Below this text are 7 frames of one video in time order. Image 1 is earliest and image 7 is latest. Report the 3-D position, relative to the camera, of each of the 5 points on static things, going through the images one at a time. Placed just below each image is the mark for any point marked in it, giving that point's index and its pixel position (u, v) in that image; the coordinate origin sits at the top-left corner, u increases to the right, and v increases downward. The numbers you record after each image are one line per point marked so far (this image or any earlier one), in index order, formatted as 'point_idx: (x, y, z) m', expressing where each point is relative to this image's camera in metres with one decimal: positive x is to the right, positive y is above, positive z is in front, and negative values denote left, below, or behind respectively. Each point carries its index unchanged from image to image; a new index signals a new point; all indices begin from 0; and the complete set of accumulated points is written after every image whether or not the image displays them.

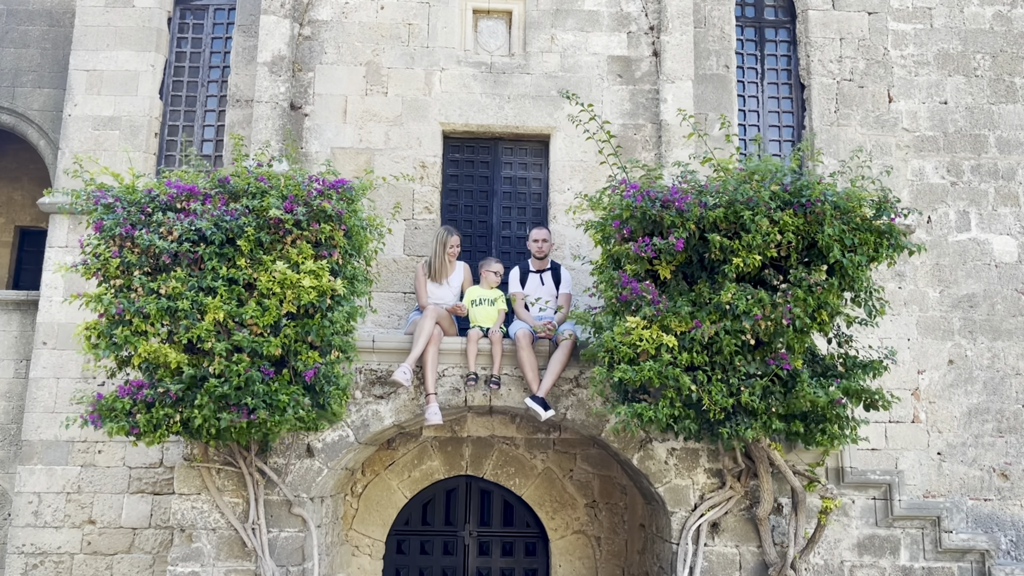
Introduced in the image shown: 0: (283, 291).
0: (-1.4, 0.0, +5.5) m
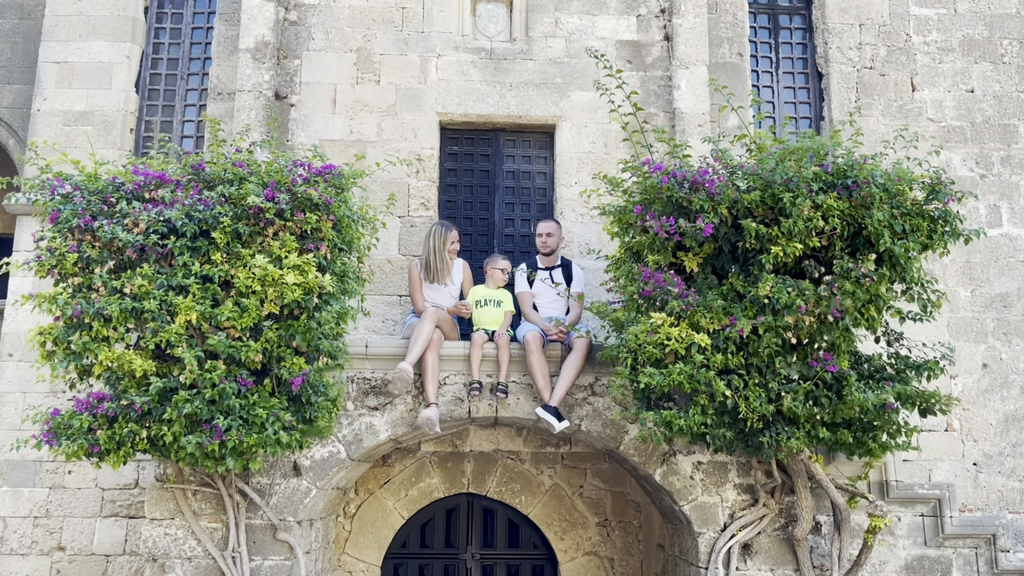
0: (-1.4, 0.0, +4.9) m
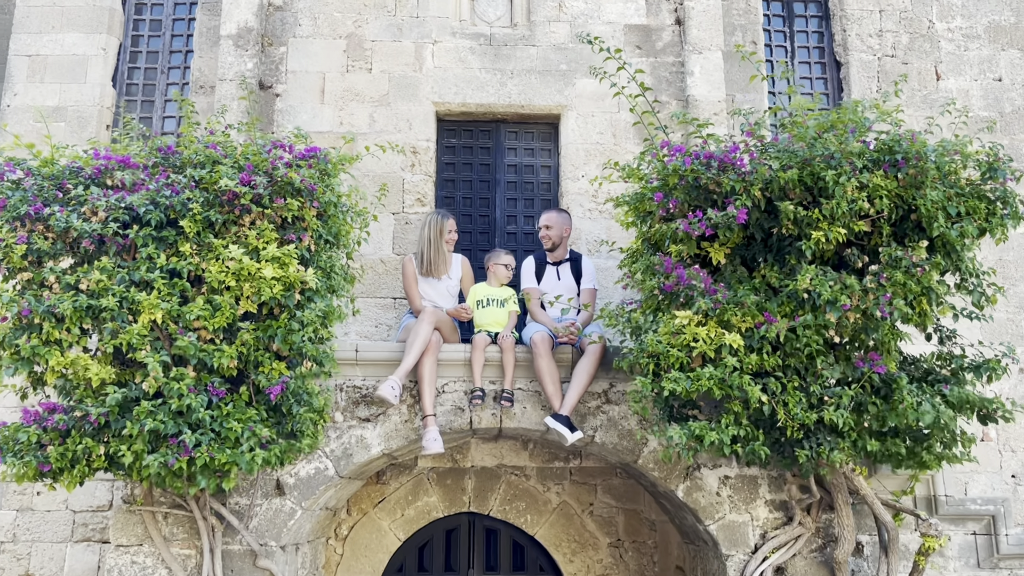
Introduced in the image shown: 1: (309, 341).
0: (-1.3, 0.0, +4.3) m
1: (-1.0, -0.3, +4.5) m
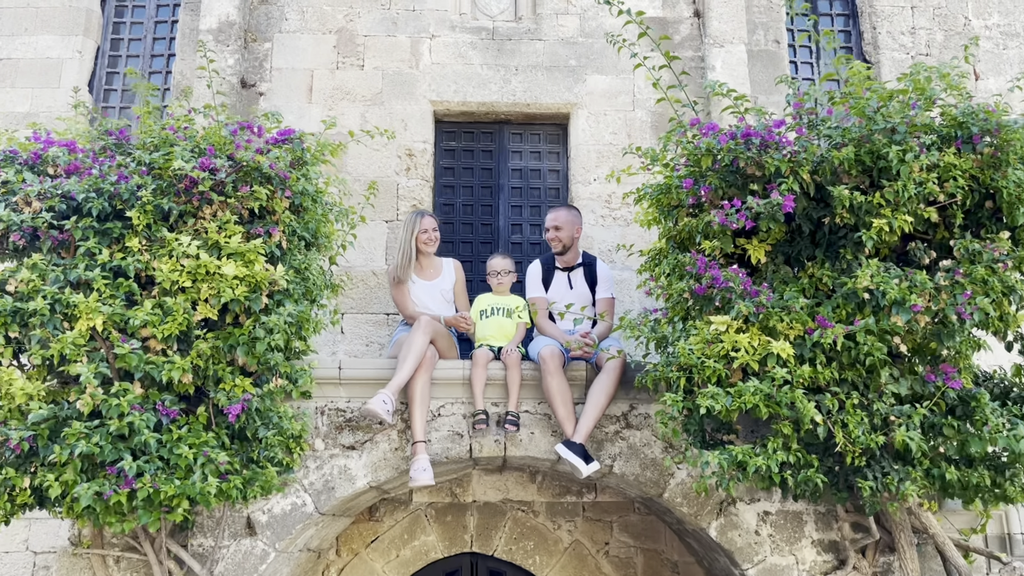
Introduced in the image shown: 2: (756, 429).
0: (-1.3, 0.0, +3.7) m
1: (-1.0, -0.3, +3.8) m
2: (+1.1, -0.7, +4.2) m
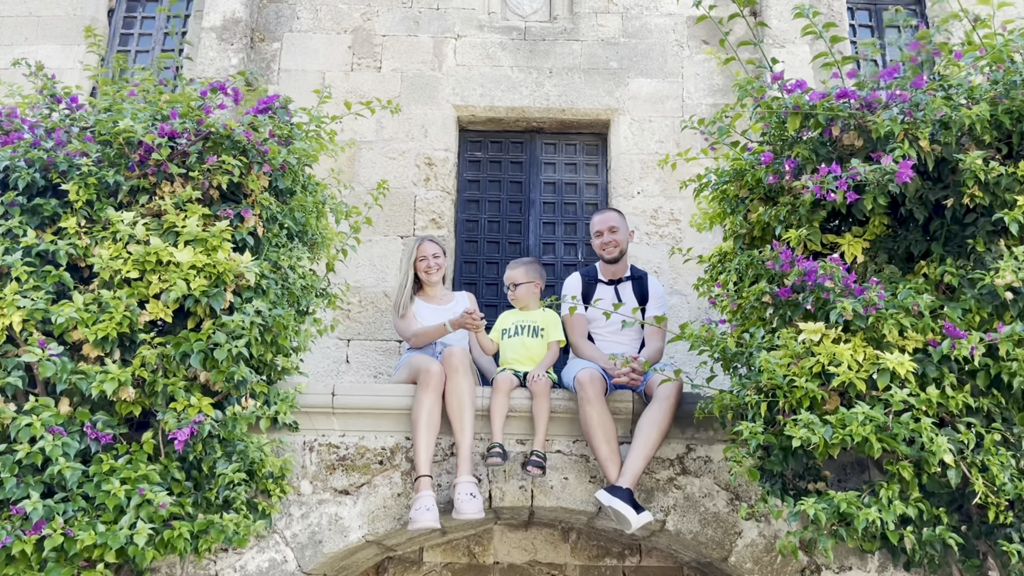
0: (-1.2, 0.0, +2.9) m
1: (-0.9, -0.3, +3.0) m
2: (+1.2, -0.7, +3.3) m
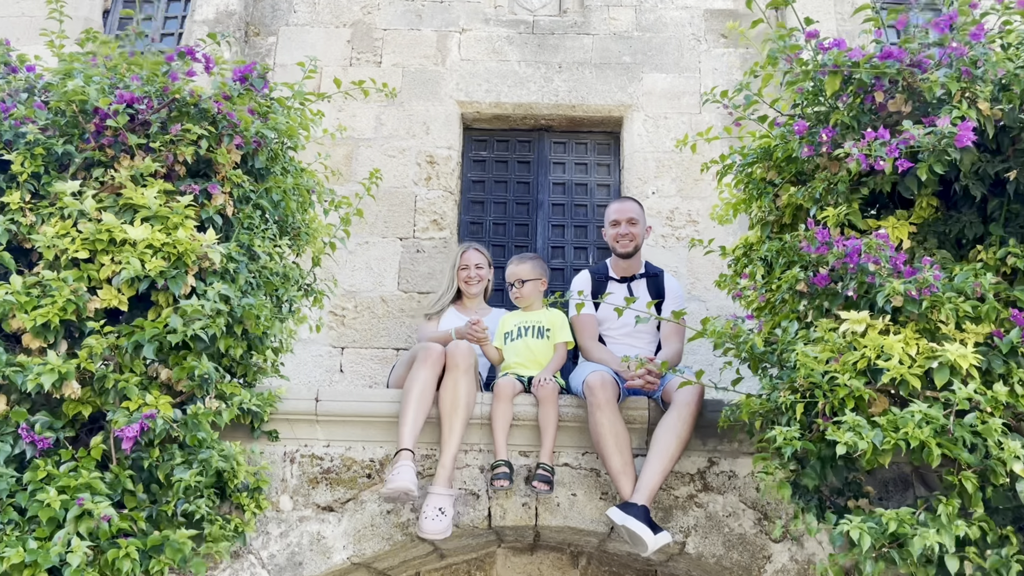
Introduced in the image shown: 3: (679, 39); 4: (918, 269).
0: (-1.2, +0.1, +2.6) m
1: (-0.9, -0.2, +2.7) m
2: (+1.2, -0.7, +2.9) m
3: (+0.9, +1.3, +4.6) m
4: (+1.2, +0.1, +2.5) m
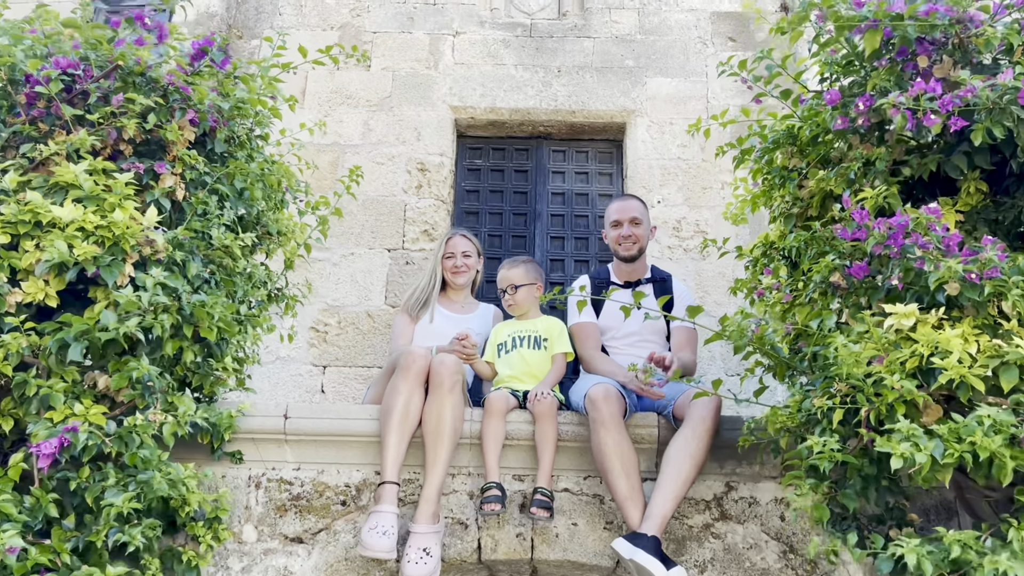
0: (-1.3, +0.1, +2.2) m
1: (-0.9, -0.2, +2.3) m
2: (+1.2, -0.7, +2.5) m
3: (+0.9, +1.3, +4.3) m
4: (+1.1, +0.1, +2.1) m
